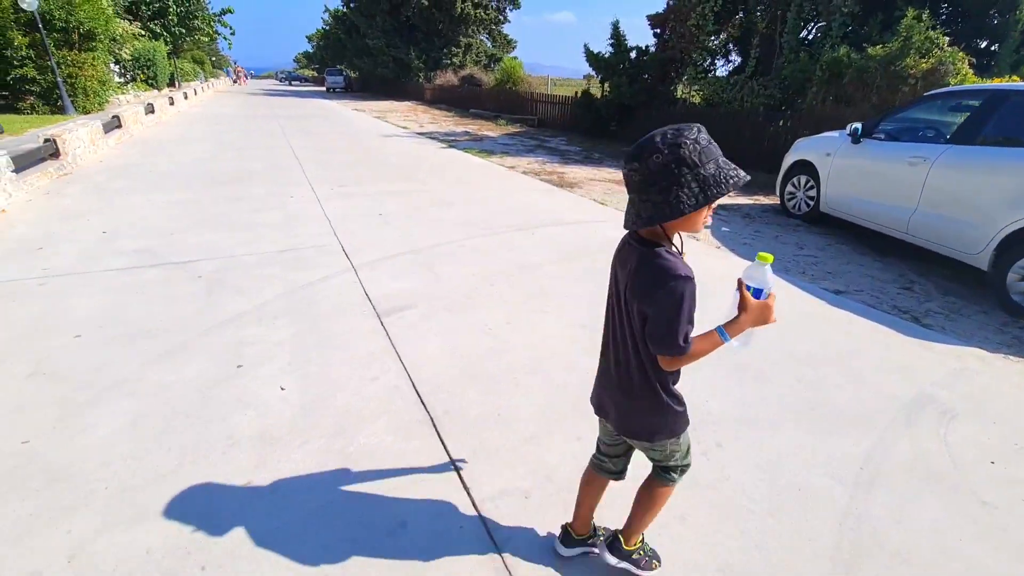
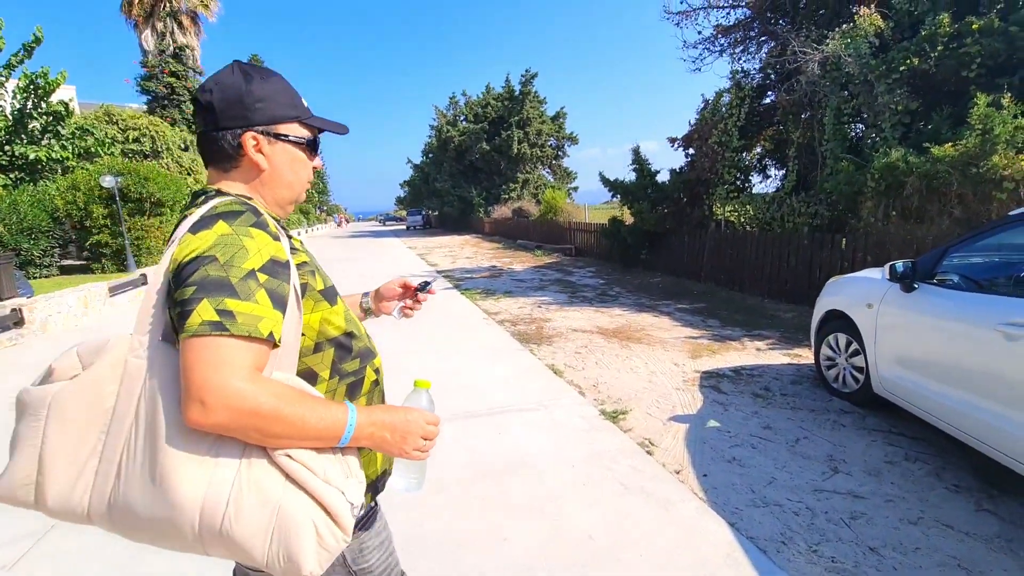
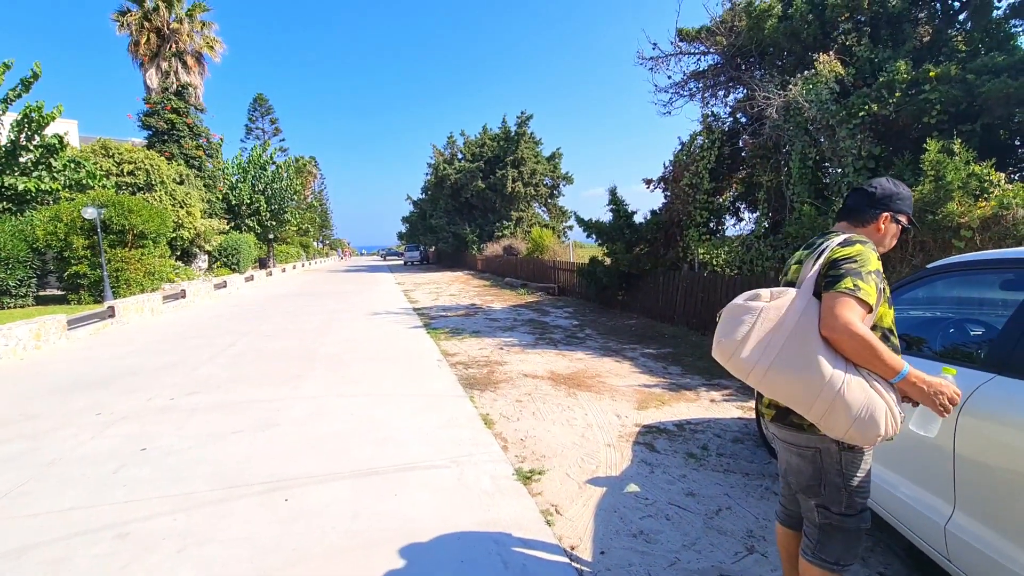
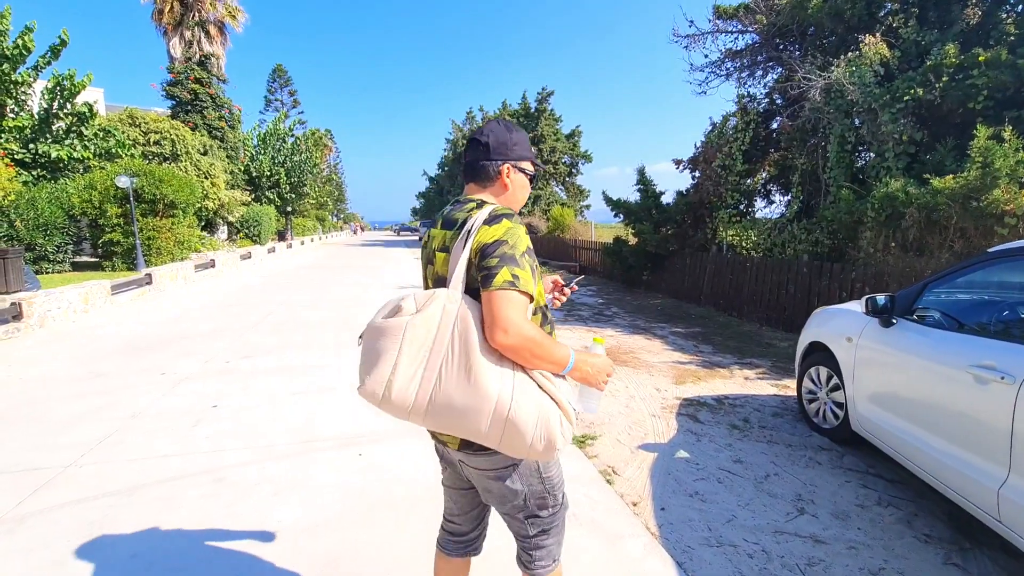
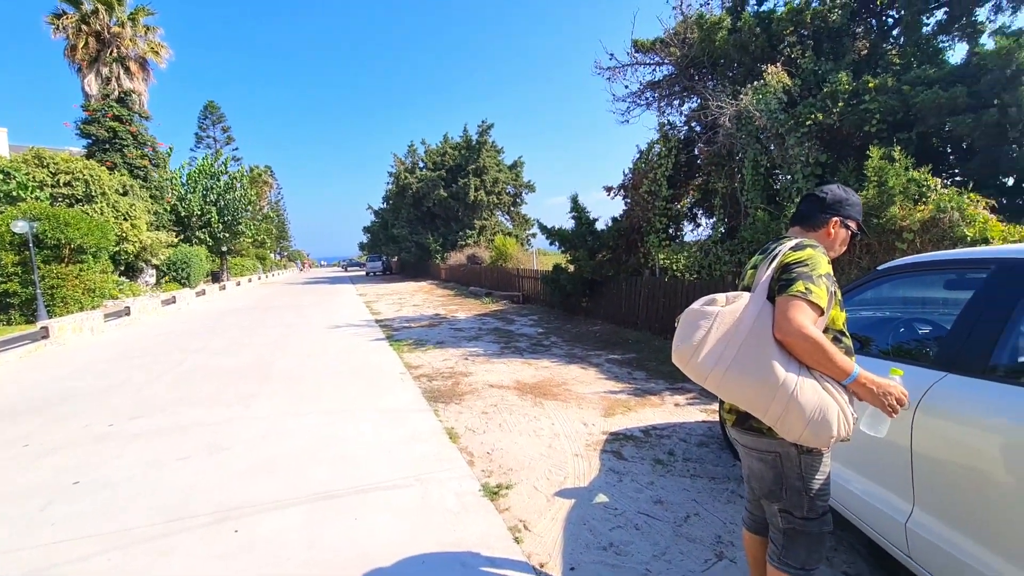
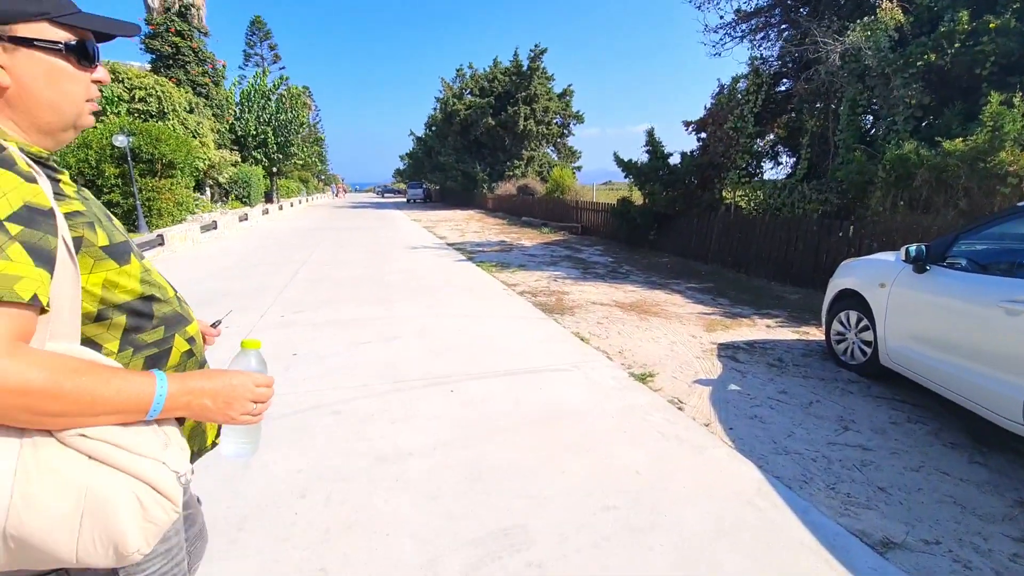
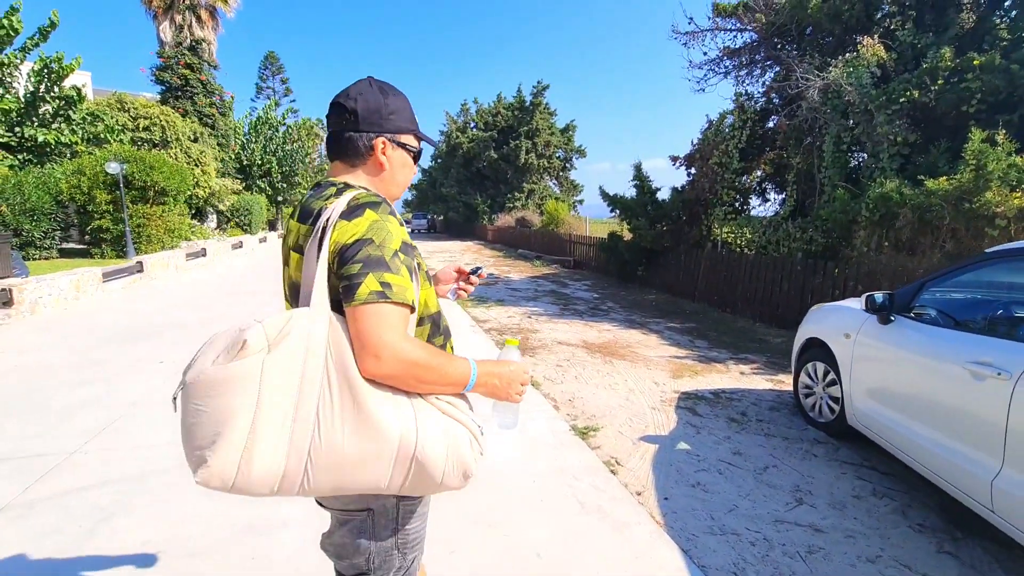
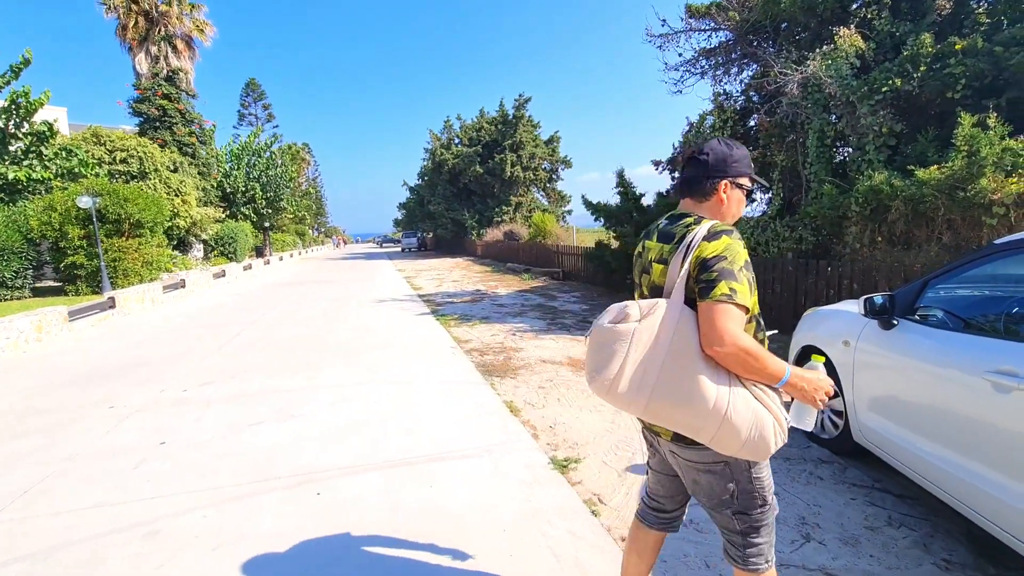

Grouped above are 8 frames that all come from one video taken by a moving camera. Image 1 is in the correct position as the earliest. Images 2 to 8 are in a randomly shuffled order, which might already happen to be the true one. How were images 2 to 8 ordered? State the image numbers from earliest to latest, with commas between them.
6, 2, 7, 4, 8, 3, 5
